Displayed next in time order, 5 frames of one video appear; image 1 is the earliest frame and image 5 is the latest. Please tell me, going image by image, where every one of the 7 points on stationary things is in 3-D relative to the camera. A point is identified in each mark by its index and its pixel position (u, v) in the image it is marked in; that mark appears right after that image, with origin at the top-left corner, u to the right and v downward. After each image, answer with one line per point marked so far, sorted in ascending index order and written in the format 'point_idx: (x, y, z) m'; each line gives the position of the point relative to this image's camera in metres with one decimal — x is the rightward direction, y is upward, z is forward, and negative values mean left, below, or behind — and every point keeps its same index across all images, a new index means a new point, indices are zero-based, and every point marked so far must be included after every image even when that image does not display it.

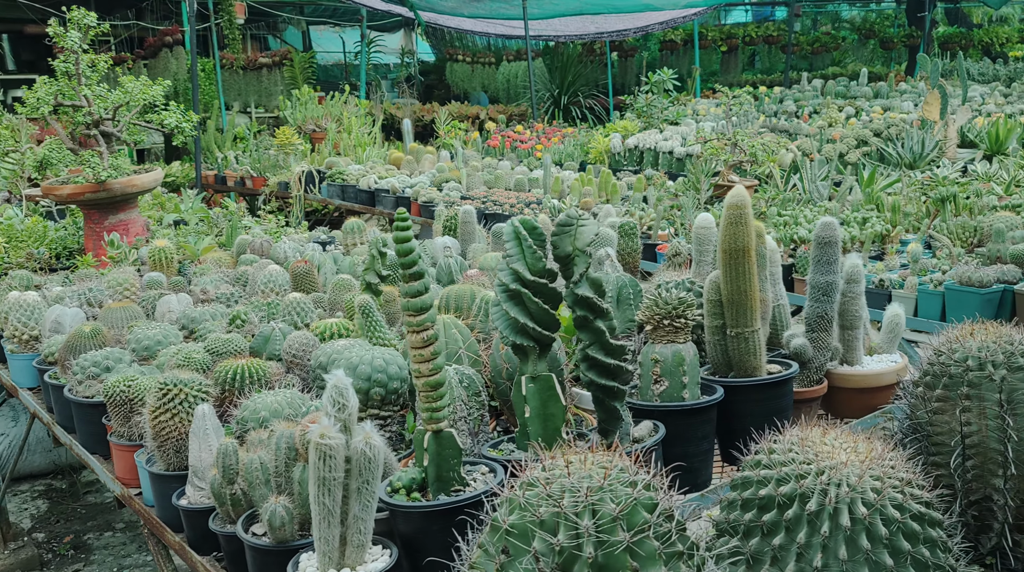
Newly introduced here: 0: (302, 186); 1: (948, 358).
0: (-1.8, +0.8, +8.6) m
1: (+1.1, -0.2, +2.5) m
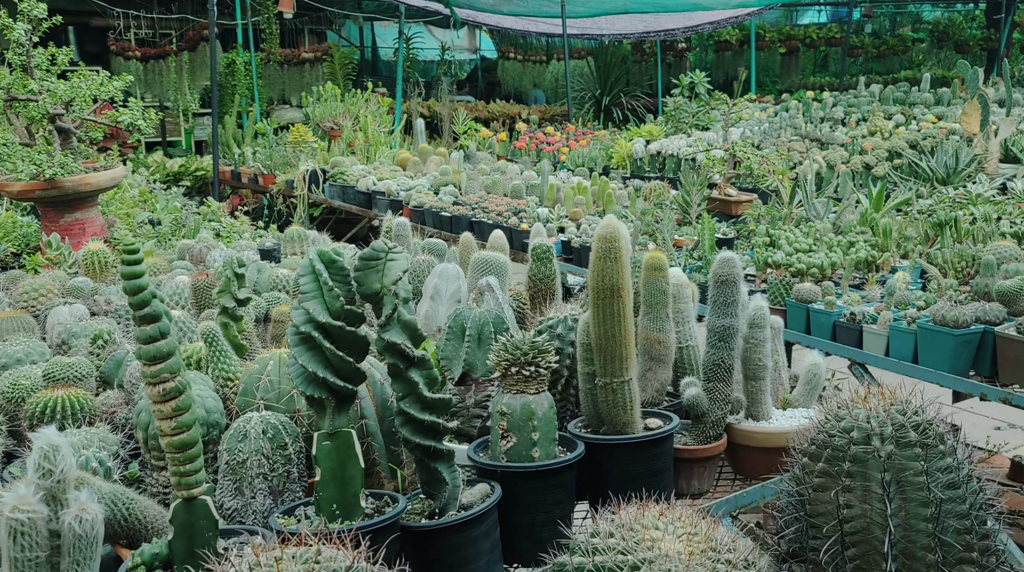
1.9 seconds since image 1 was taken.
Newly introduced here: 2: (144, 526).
0: (-1.7, +0.8, +8.4) m
1: (+0.7, -0.3, +2.1) m
2: (-0.7, -0.5, +2.0) m
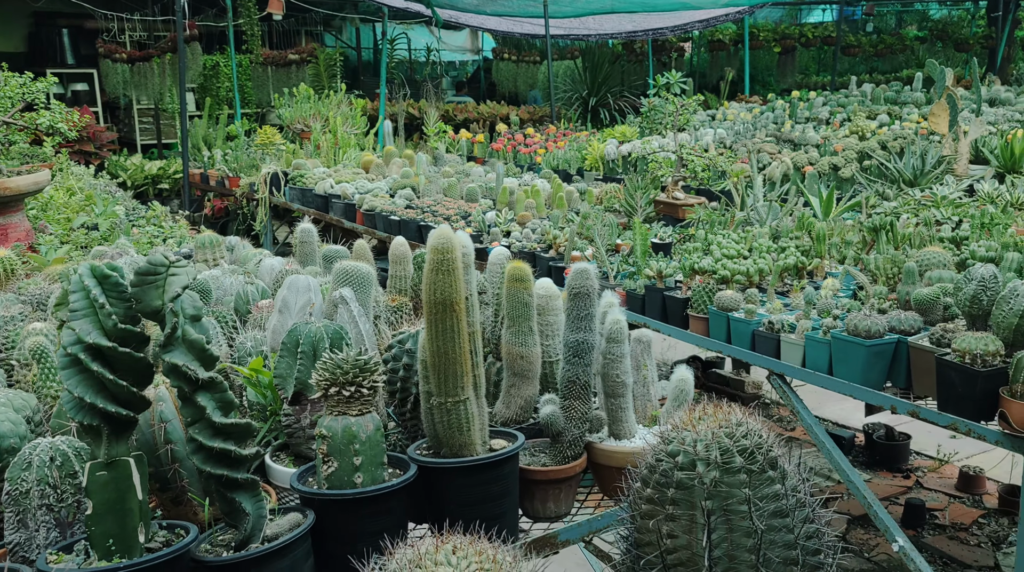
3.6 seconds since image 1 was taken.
0: (-2.0, +0.8, +8.3) m
1: (+0.3, -0.3, +2.0) m
2: (-1.1, -0.5, +1.9) m
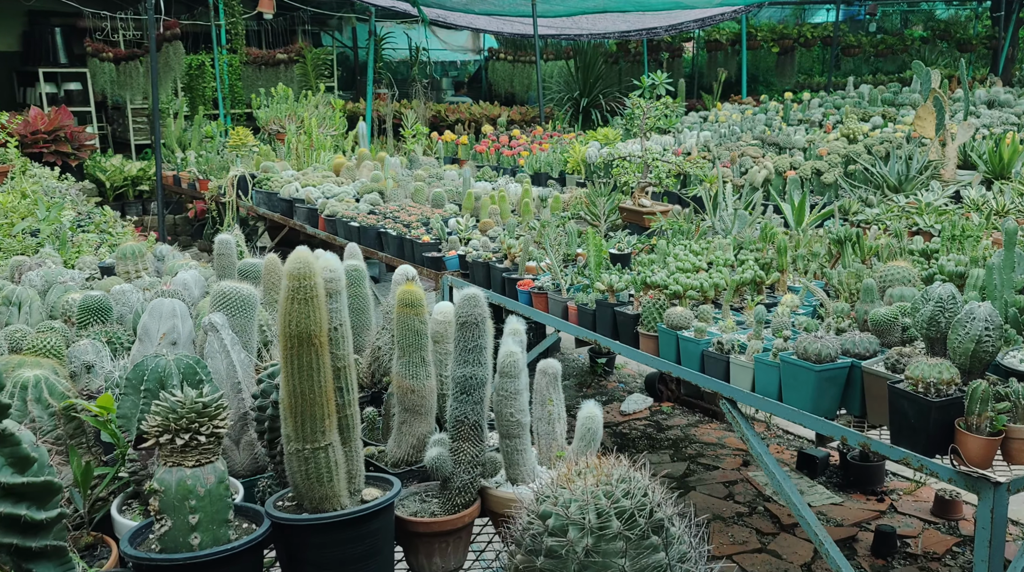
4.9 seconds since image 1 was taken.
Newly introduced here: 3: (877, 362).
0: (-2.2, +0.7, +8.0) m
1: (0.0, -0.4, +1.7) m
2: (-1.4, -0.6, +1.7) m
3: (+1.1, -0.2, +3.2) m
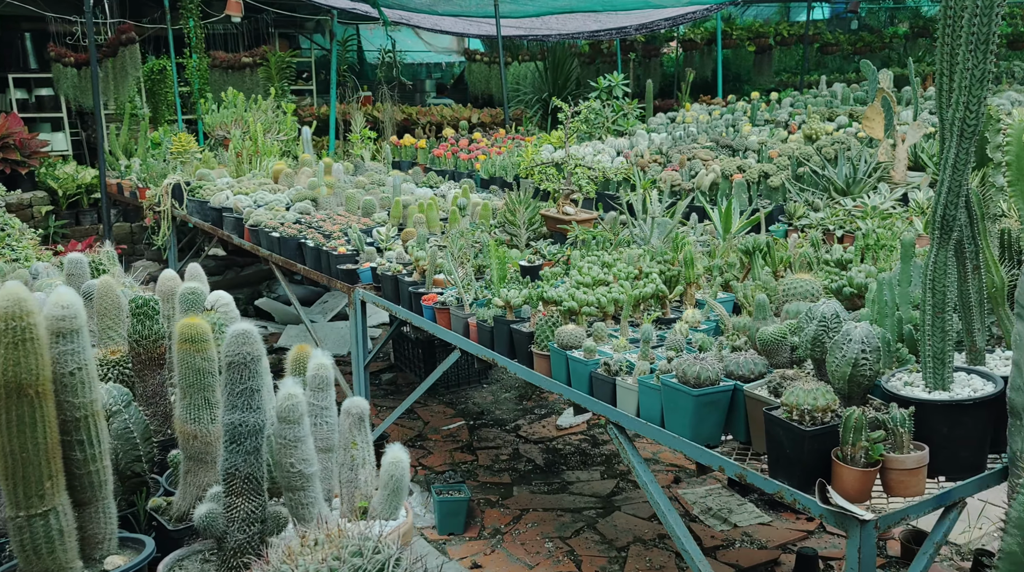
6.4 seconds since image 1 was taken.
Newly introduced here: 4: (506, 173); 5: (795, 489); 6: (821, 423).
0: (-2.7, +0.6, +7.8) m
1: (-0.4, -0.4, +1.5) m
2: (-1.8, -0.7, +1.4) m
3: (+0.7, -0.3, +2.9) m
4: (-0.1, +1.0, +9.3) m
5: (+0.7, -0.5, +2.6) m
6: (+0.8, -0.4, +2.6) m
